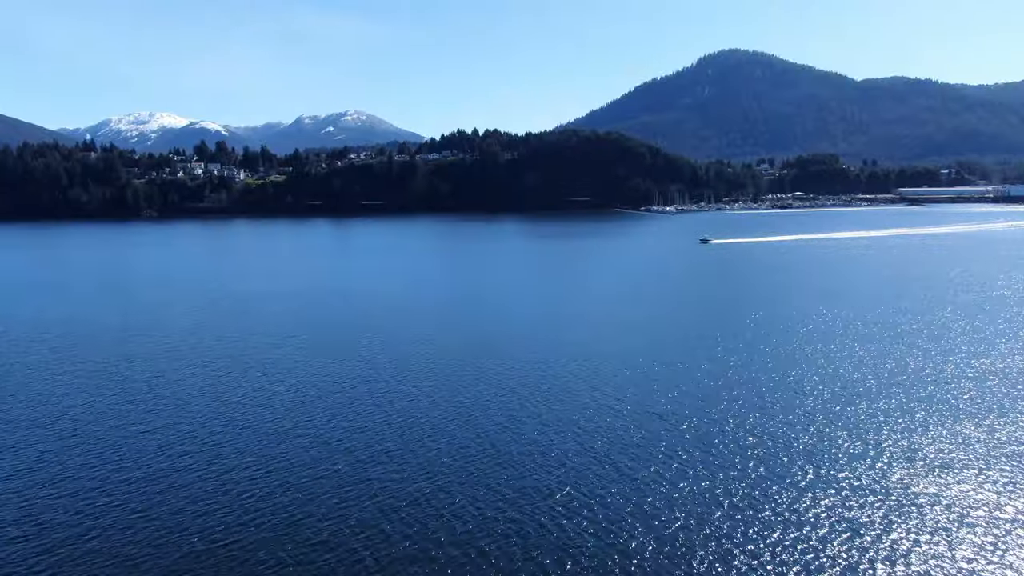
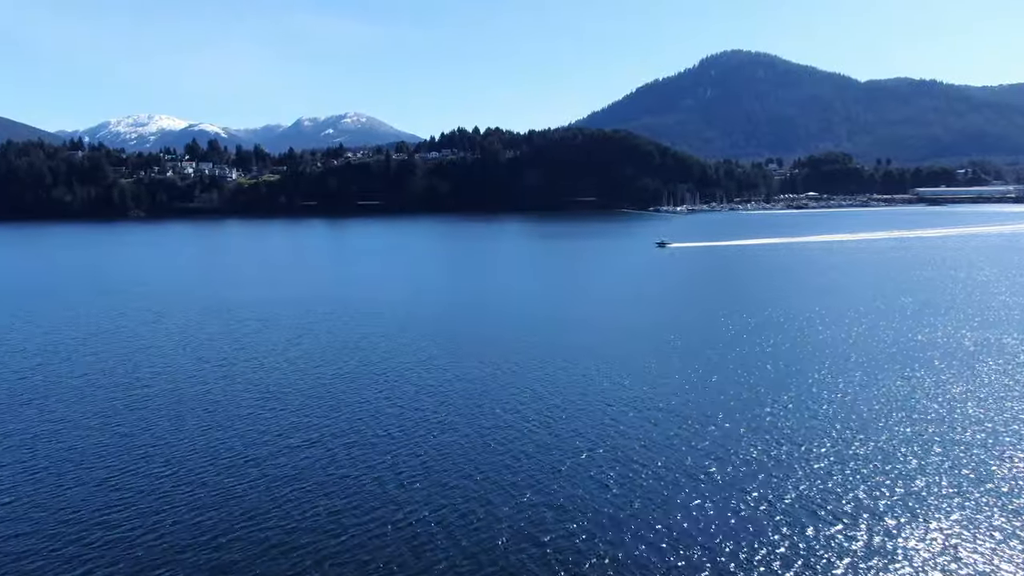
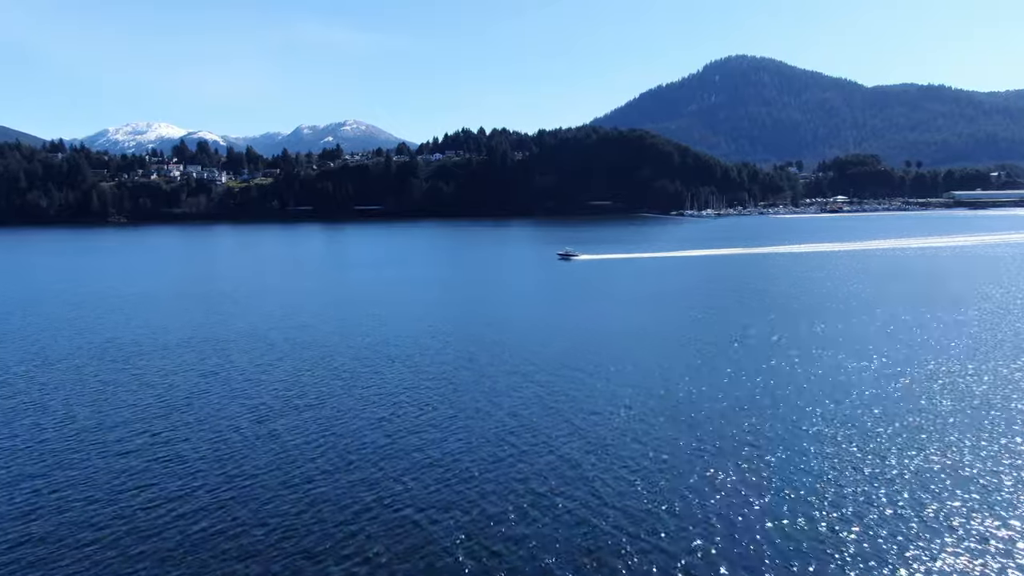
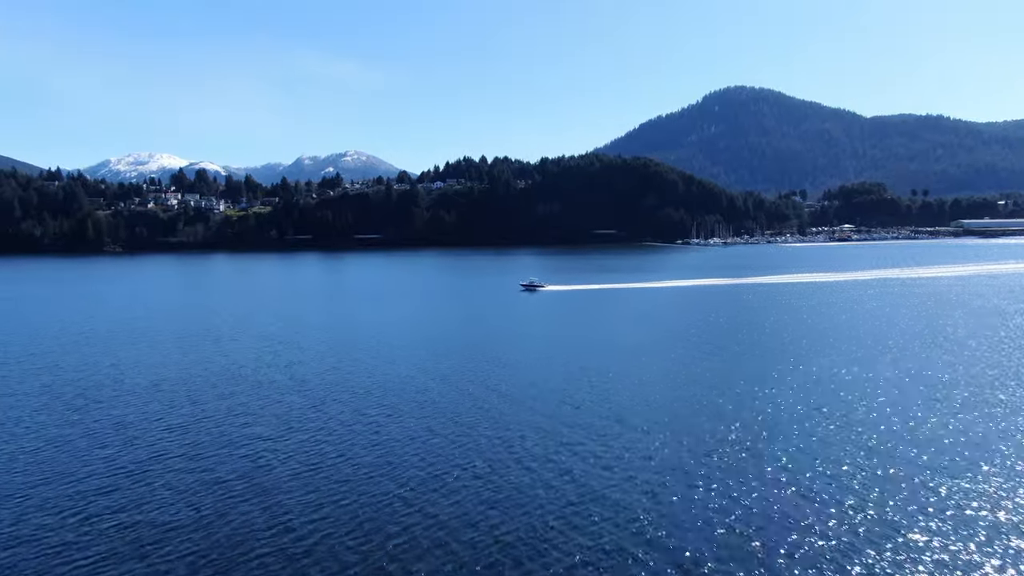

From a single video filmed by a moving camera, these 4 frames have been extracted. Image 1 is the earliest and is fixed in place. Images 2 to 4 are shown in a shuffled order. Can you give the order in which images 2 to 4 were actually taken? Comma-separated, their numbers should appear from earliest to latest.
2, 3, 4
